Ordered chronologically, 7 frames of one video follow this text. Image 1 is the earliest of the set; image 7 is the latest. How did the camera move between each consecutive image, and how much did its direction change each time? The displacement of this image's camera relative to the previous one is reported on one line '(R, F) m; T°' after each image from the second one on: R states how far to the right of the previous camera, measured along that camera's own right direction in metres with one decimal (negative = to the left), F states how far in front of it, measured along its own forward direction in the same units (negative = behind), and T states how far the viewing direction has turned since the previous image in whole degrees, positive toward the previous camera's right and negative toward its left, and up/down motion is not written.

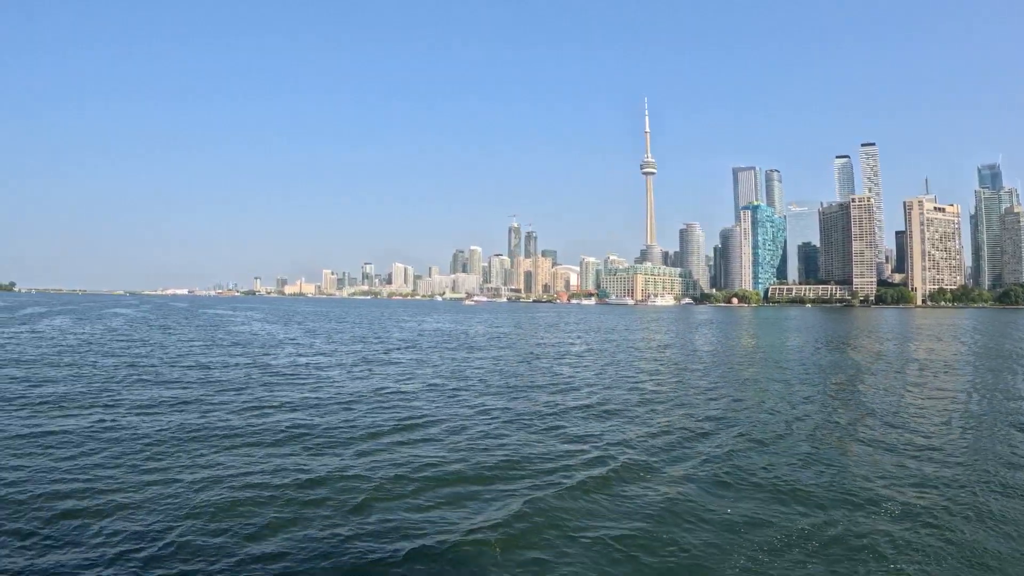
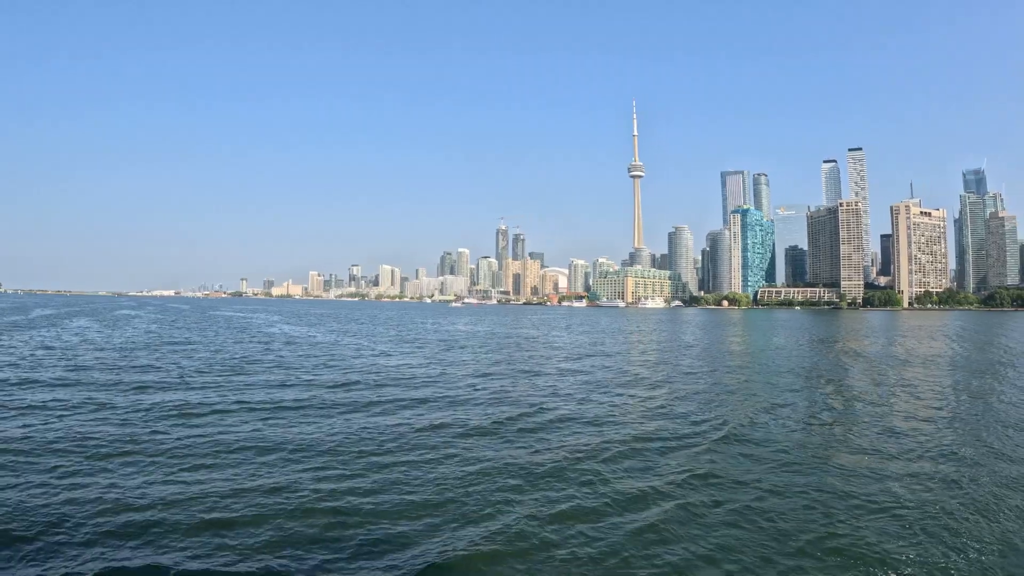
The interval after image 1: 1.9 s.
(-0.6, -0.4) m; +1°
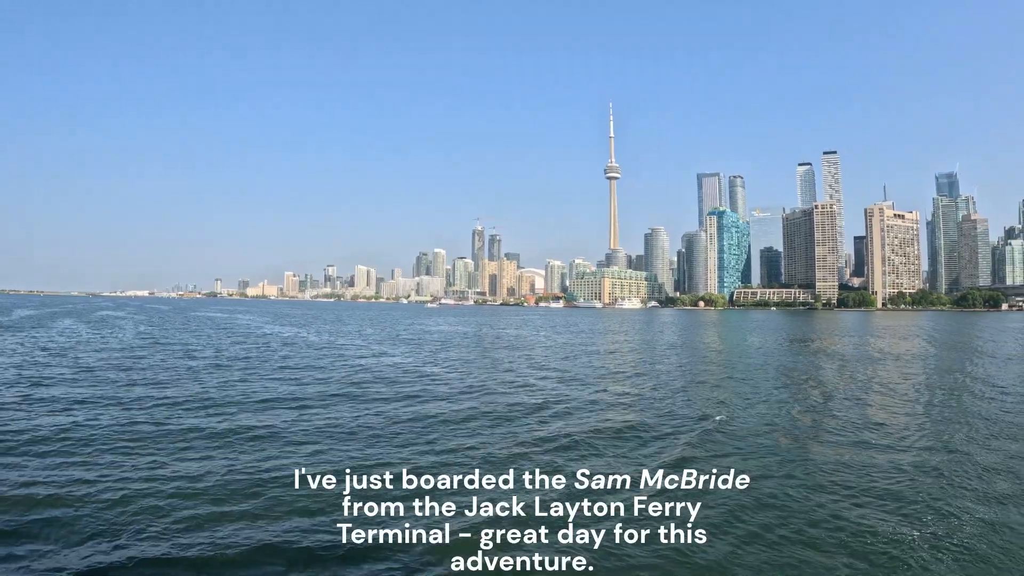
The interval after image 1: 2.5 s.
(-0.6, +0.2) m; +2°
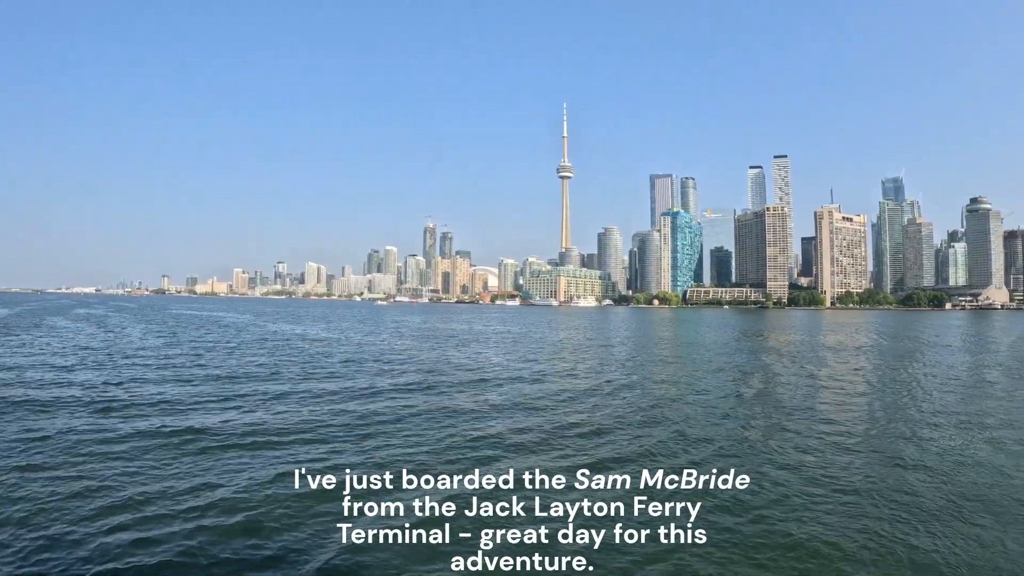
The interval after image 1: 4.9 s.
(-1.2, -0.1) m; +4°
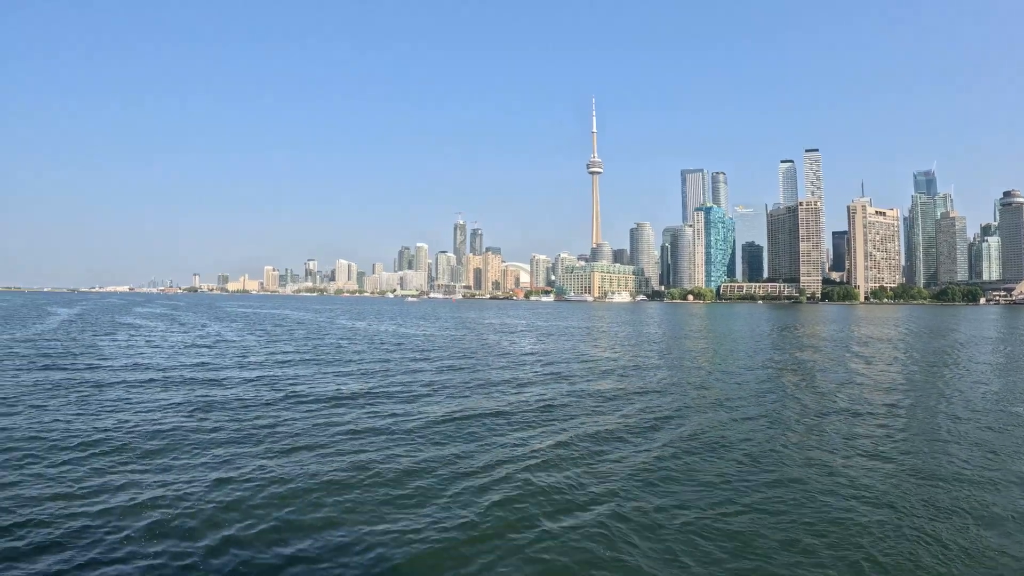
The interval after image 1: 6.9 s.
(+0.8, 0.0) m; -3°
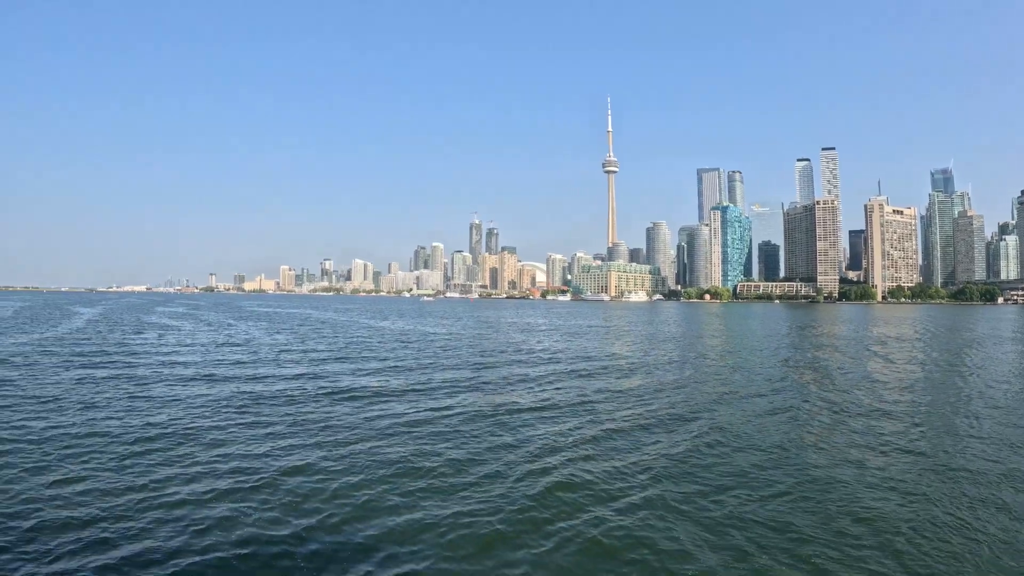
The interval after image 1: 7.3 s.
(-0.1, -0.8) m; -1°
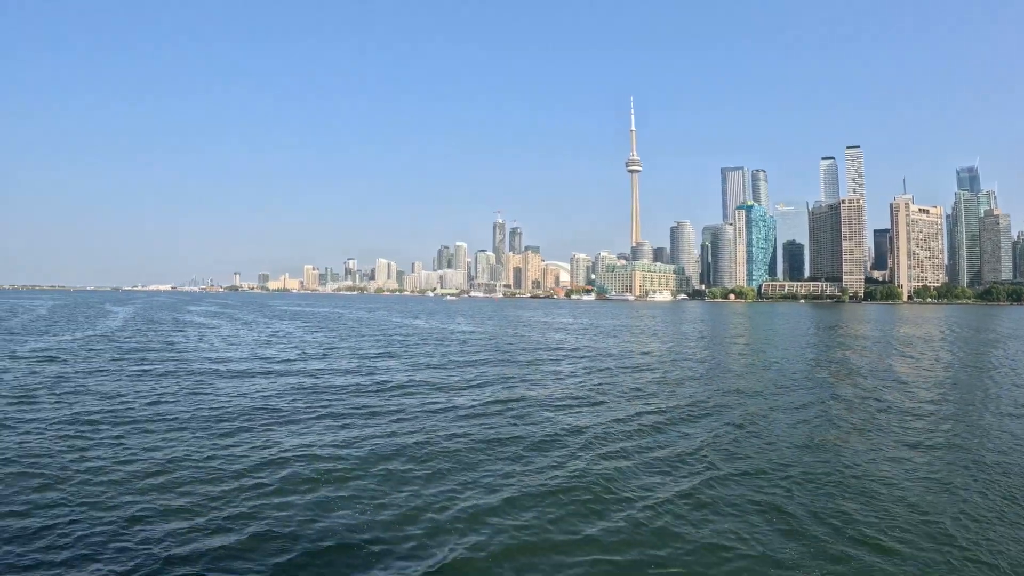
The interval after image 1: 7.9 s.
(-0.1, -1.3) m; -2°
